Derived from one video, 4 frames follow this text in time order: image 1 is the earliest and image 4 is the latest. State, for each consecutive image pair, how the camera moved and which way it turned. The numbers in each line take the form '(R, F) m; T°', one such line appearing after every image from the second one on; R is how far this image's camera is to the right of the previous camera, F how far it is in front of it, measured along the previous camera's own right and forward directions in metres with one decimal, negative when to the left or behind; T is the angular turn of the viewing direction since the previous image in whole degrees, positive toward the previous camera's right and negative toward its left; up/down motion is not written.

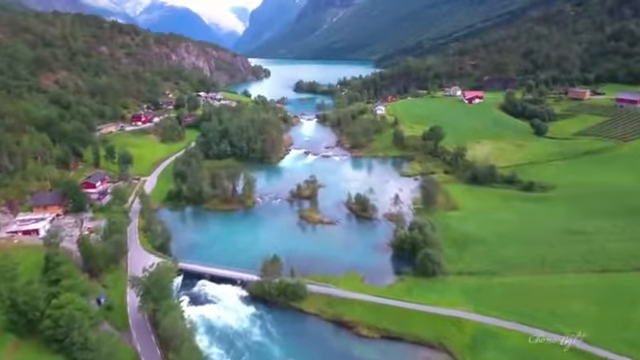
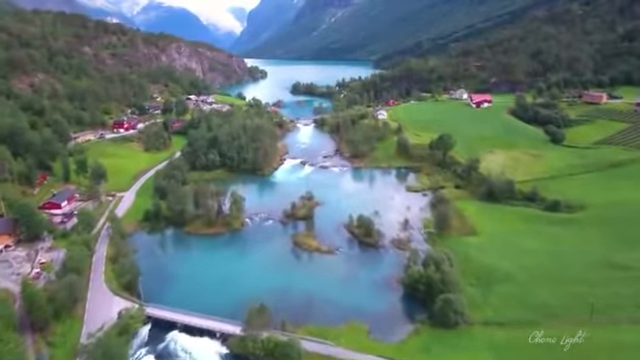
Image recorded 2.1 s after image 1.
(+0.1, +8.4) m; 0°
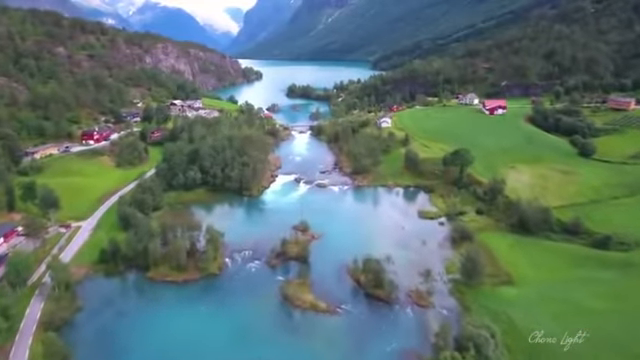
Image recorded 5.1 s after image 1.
(+0.1, +11.8) m; 0°
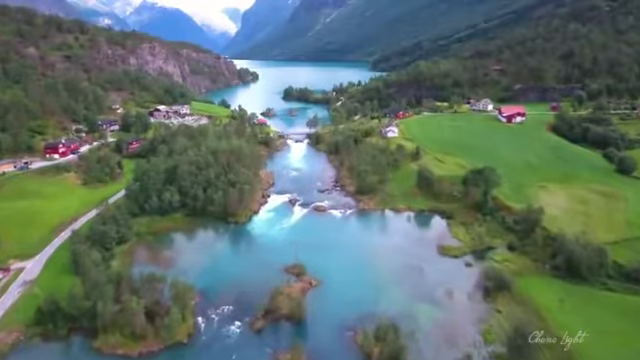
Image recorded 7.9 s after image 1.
(-0.1, +11.2) m; 0°
